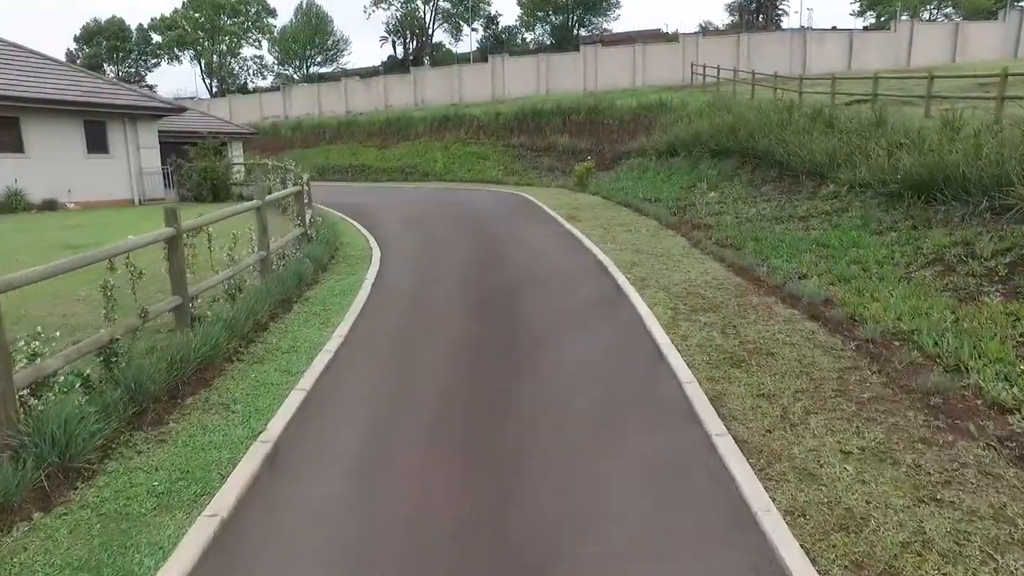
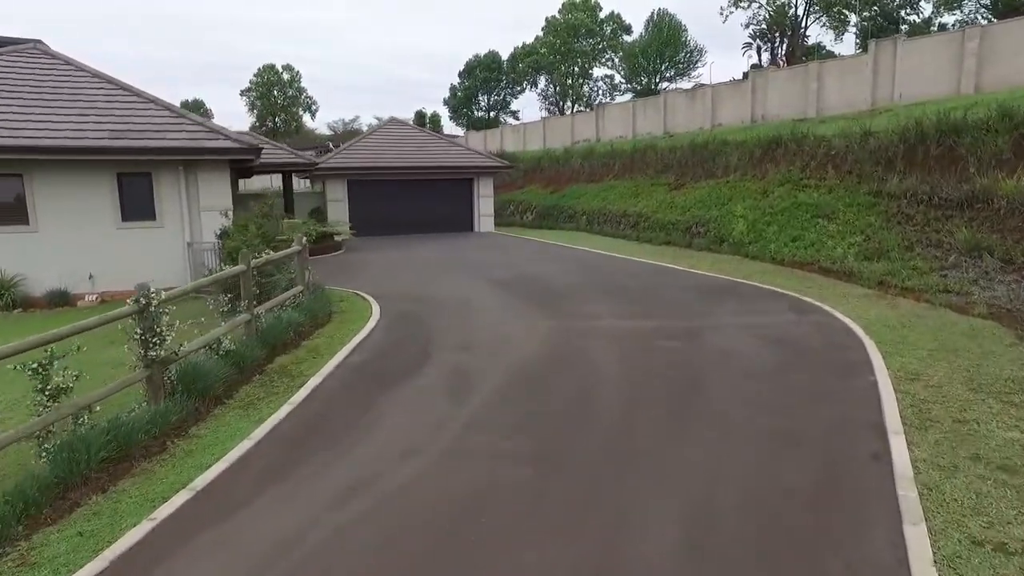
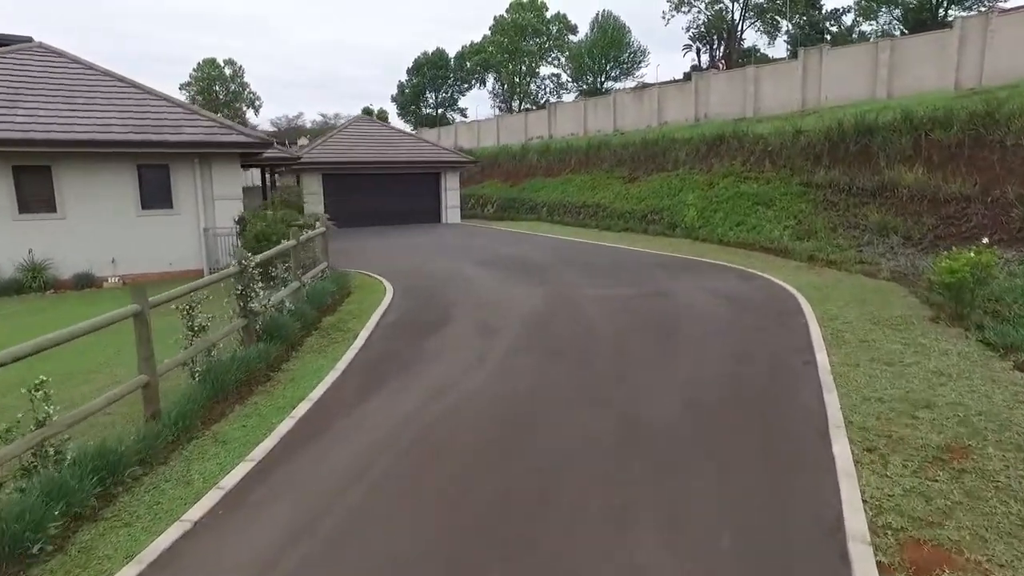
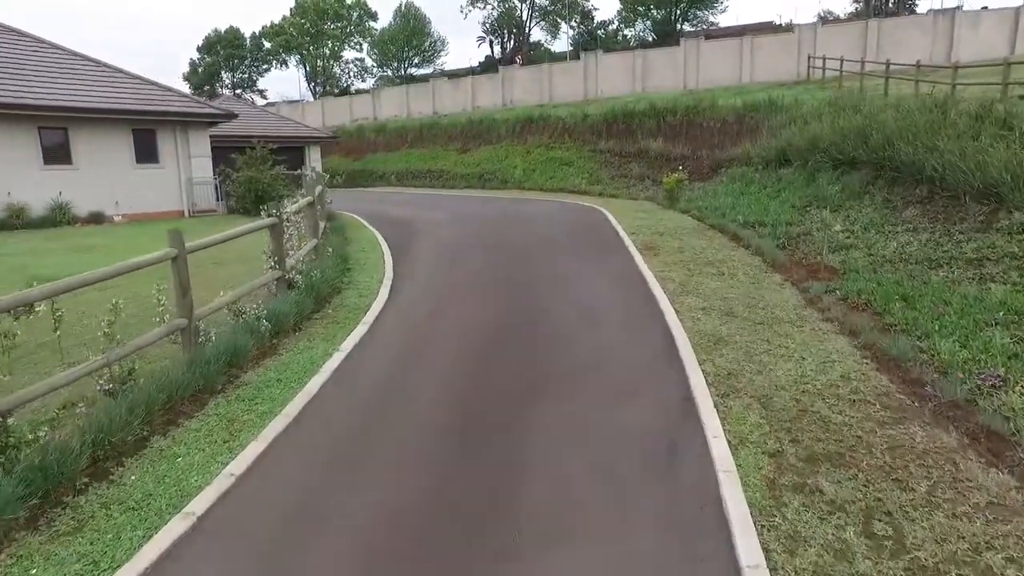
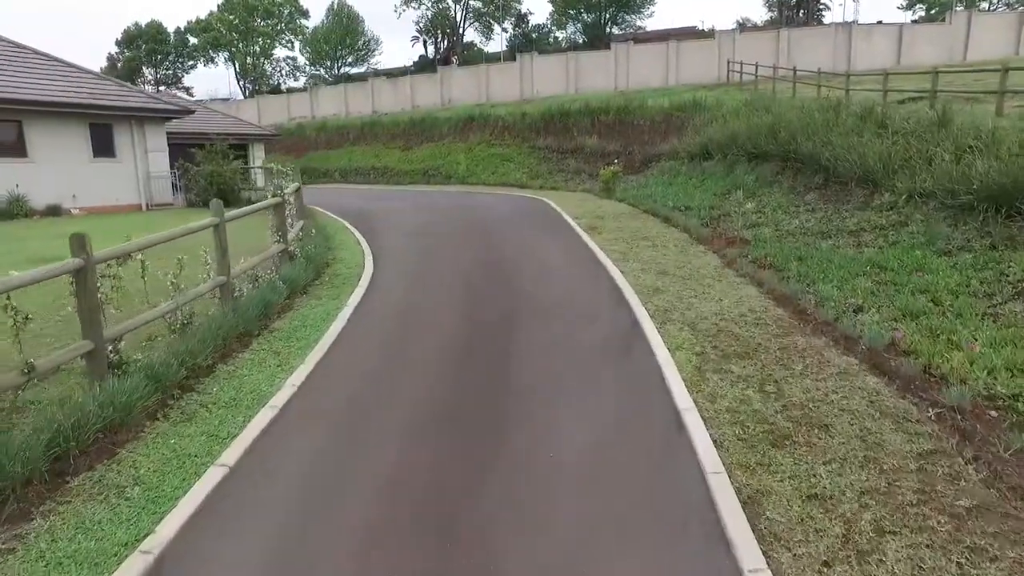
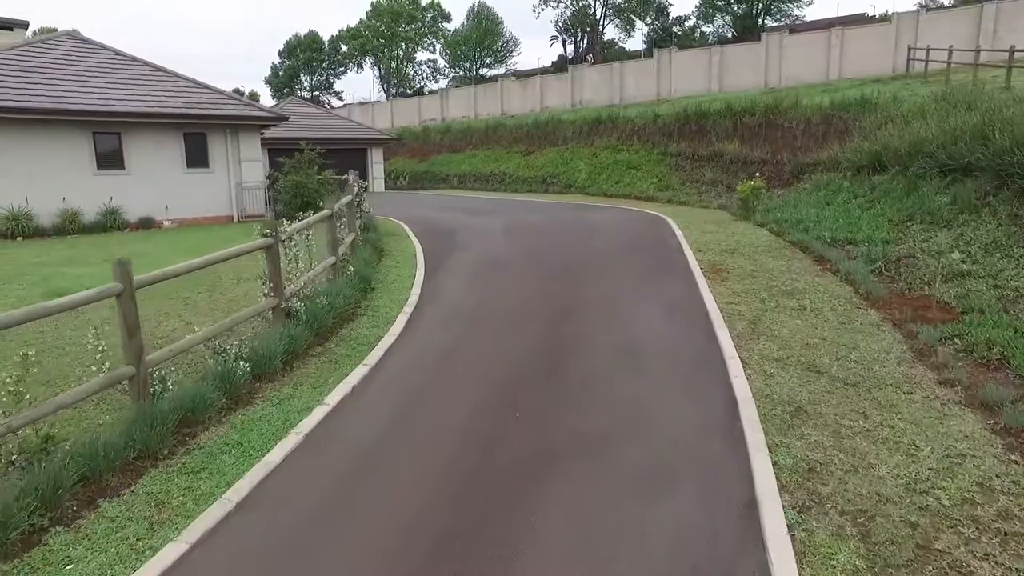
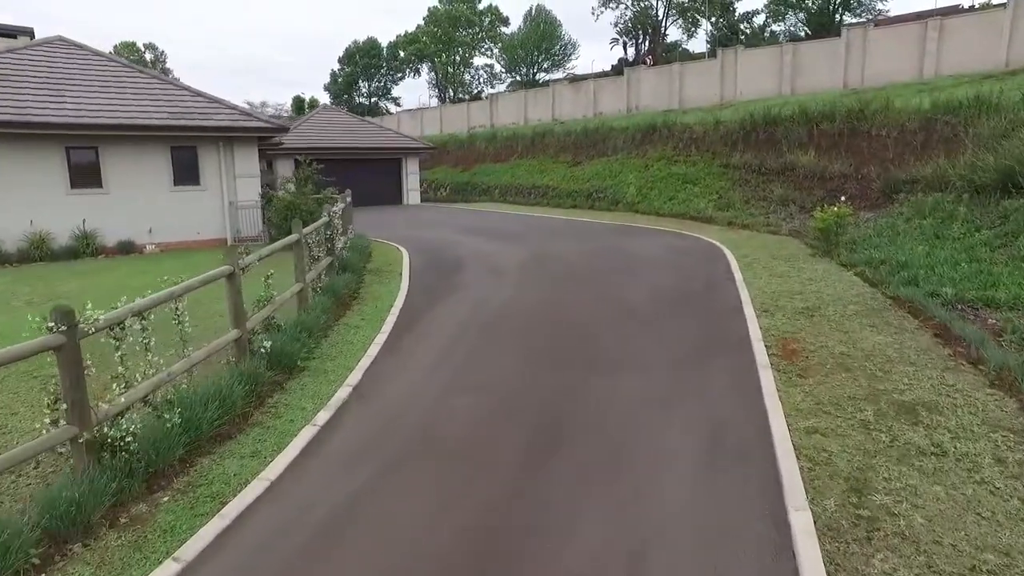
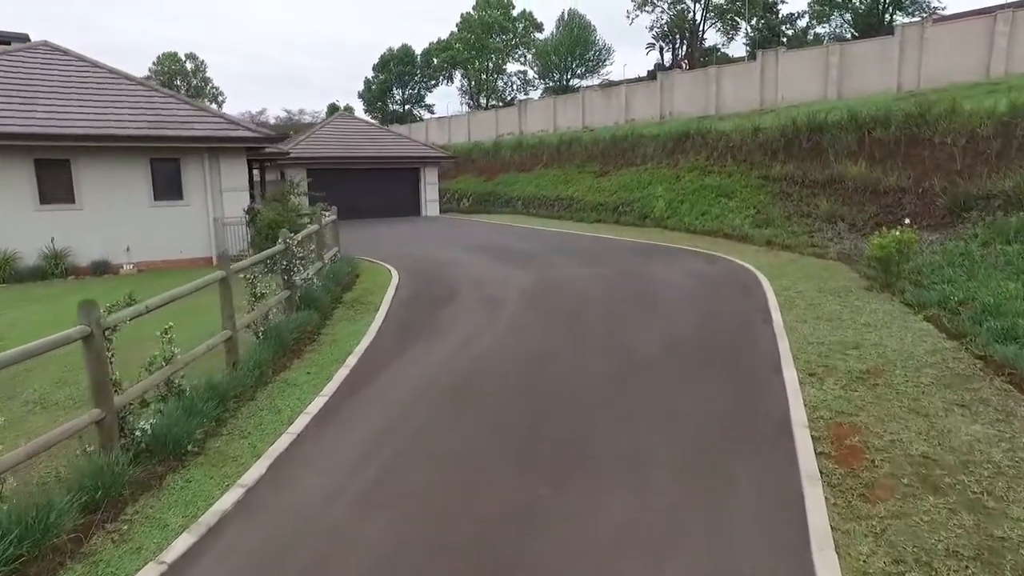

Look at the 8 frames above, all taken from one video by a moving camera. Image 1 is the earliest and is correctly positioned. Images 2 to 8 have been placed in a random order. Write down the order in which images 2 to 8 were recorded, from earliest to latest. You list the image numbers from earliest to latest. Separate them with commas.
5, 4, 6, 7, 8, 3, 2
